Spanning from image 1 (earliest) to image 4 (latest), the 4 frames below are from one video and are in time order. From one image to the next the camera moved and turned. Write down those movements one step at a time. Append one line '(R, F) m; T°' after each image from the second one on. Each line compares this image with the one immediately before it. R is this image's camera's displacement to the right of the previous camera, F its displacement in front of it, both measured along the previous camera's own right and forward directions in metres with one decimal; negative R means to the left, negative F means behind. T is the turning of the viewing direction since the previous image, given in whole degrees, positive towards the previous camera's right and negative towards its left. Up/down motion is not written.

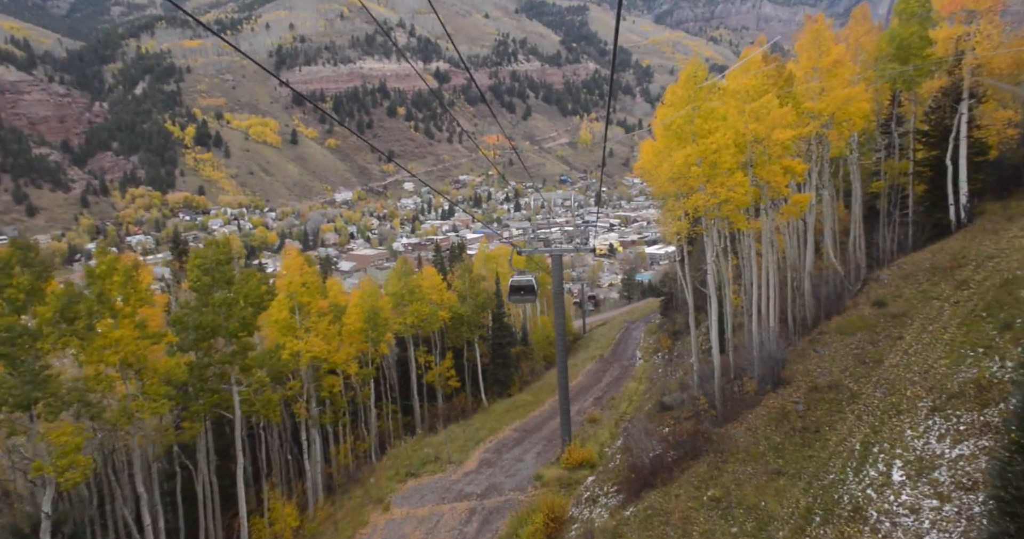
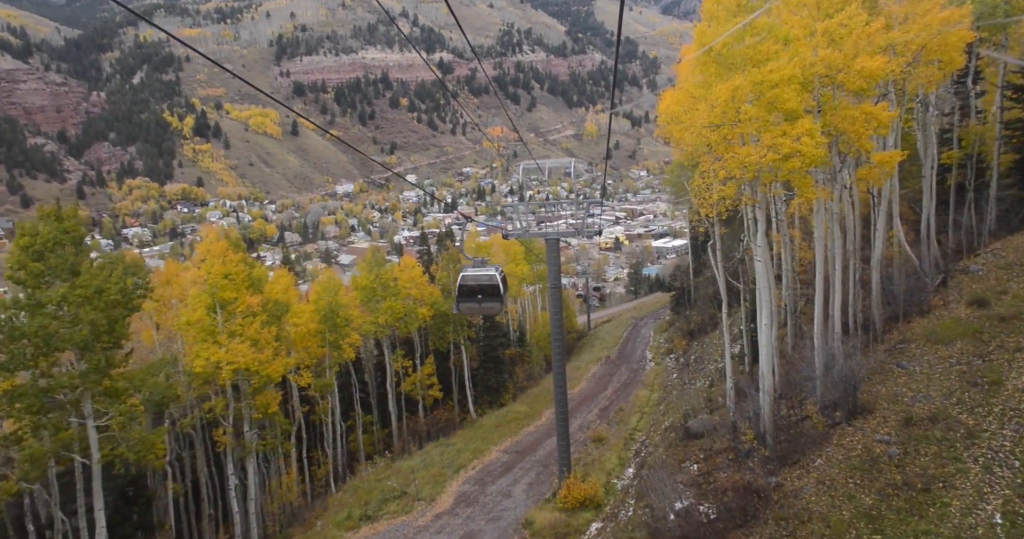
(+0.5, +5.5) m; 0°
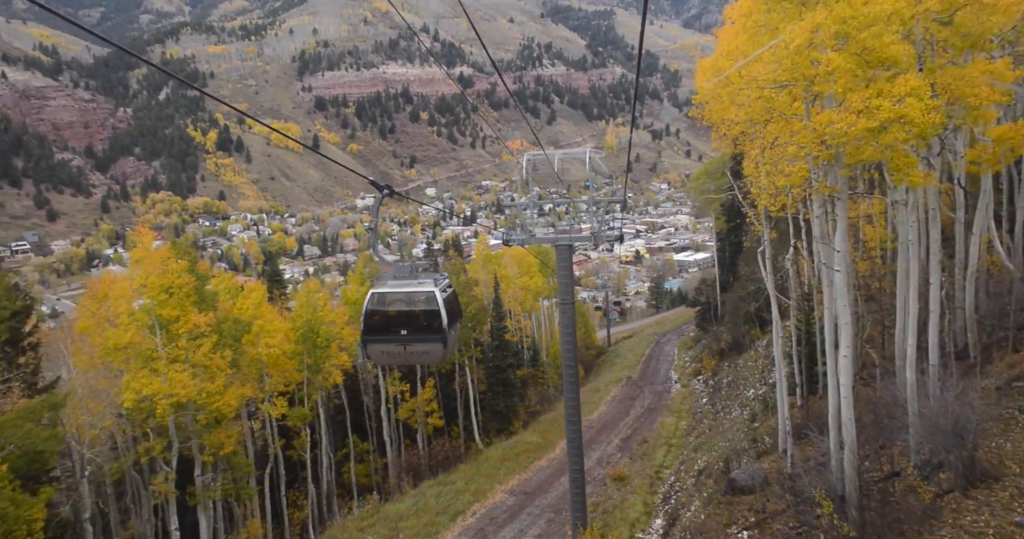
(+0.4, +3.7) m; -1°
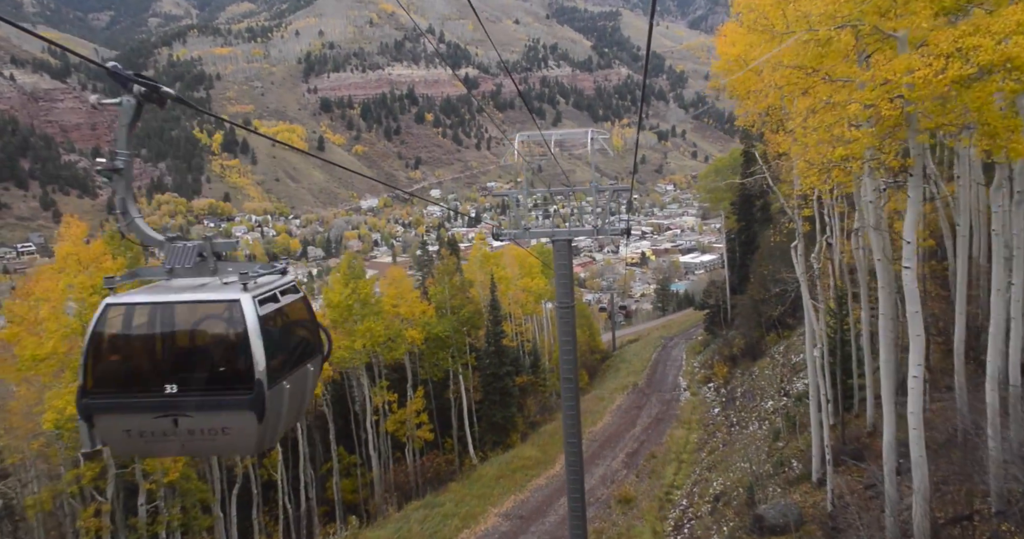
(+0.3, +2.4) m; 0°
